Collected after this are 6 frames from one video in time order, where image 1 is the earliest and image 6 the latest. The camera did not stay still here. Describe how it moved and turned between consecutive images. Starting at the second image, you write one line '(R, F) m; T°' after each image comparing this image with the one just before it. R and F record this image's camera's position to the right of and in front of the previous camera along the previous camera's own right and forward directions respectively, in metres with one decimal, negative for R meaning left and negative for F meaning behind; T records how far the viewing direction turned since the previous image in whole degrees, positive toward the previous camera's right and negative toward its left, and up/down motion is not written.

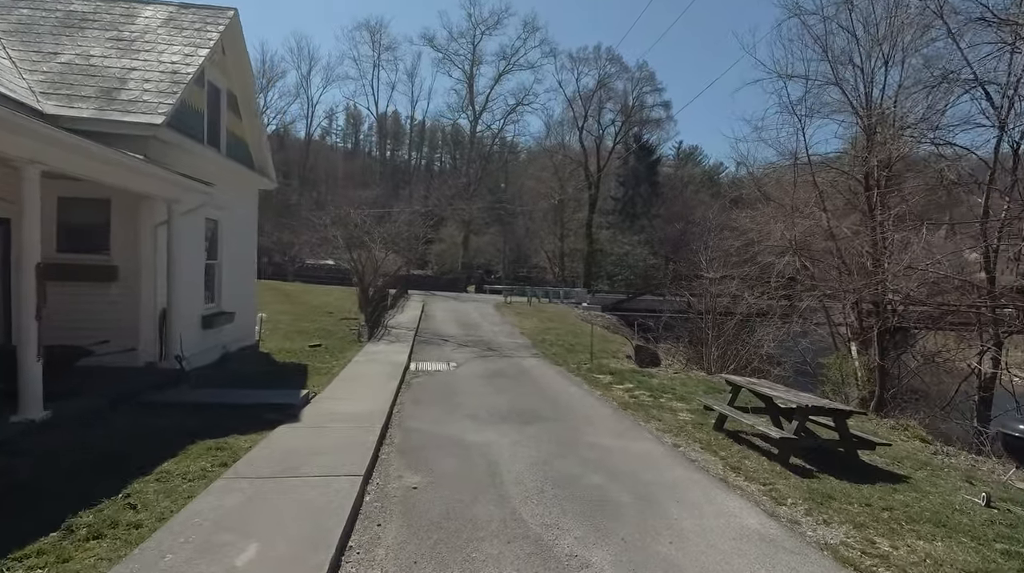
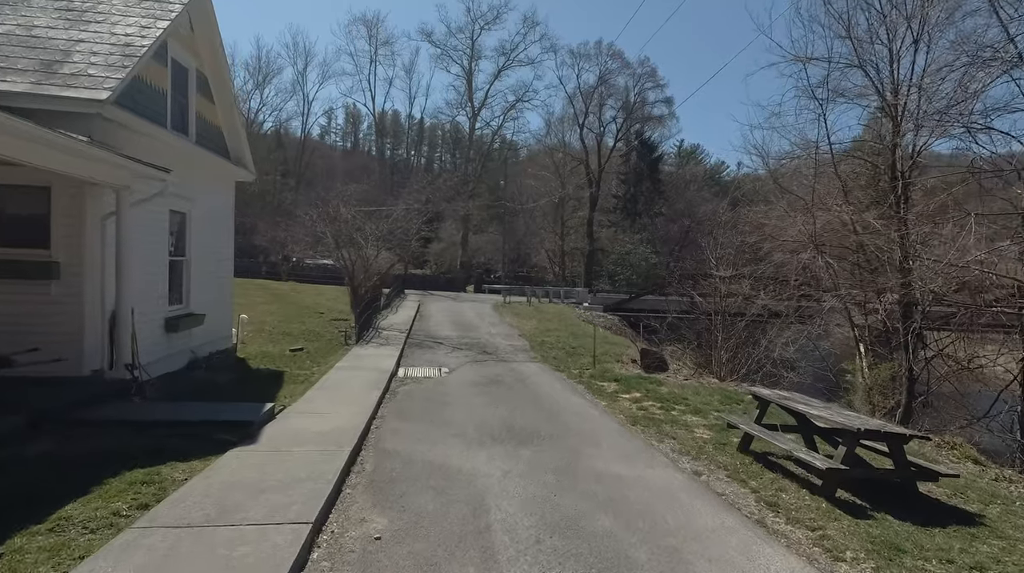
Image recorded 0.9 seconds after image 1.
(+0.1, +1.0) m; 0°
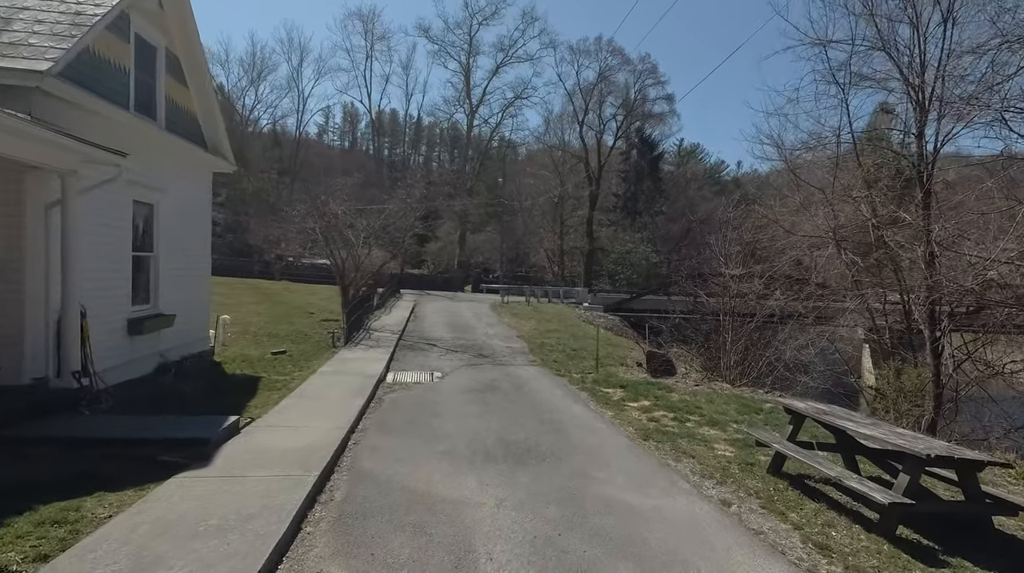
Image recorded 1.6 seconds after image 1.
(0.0, +0.9) m; 0°
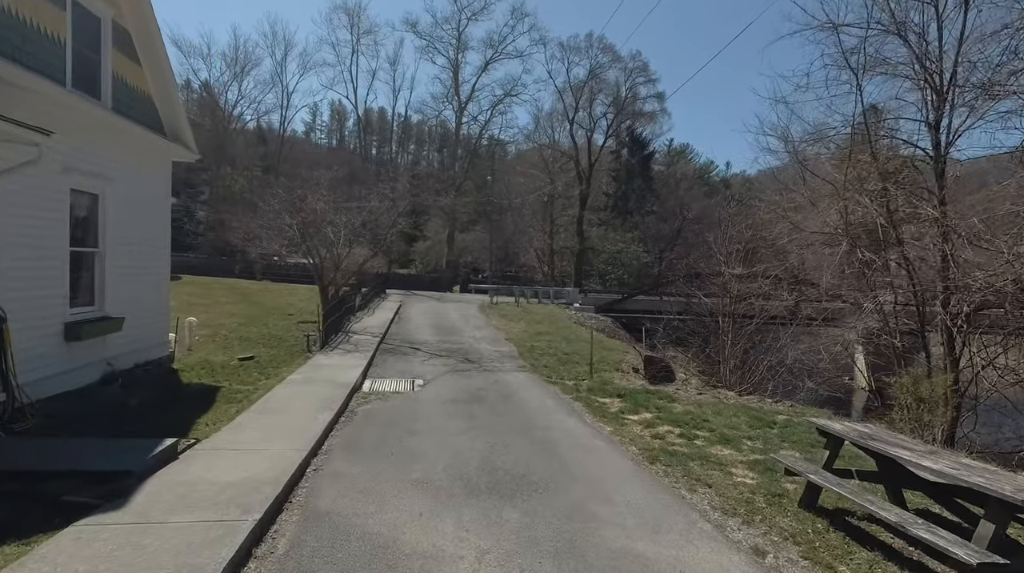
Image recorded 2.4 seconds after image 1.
(0.0, +0.9) m; +1°
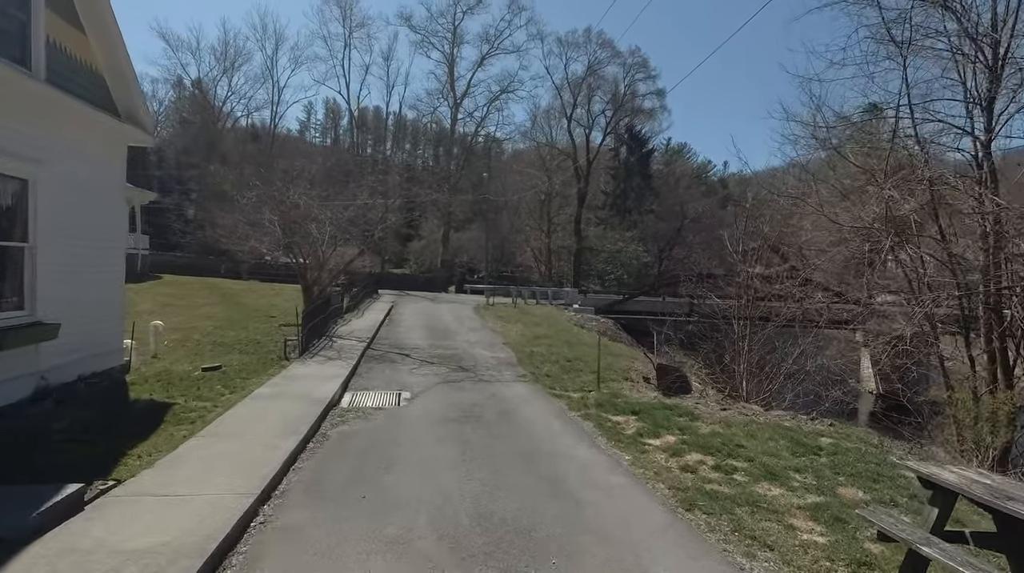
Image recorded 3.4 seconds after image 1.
(-0.1, +1.2) m; 0°
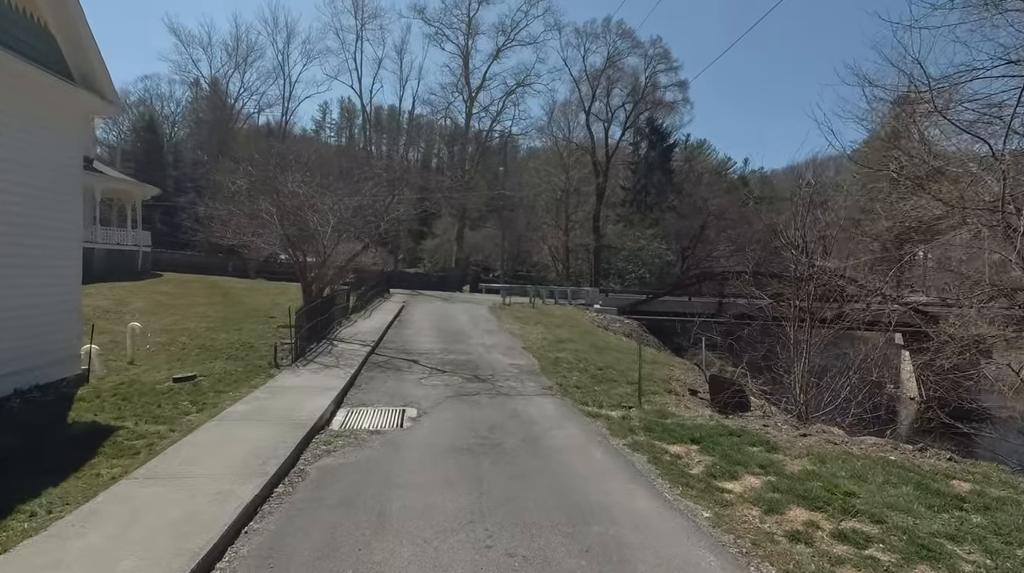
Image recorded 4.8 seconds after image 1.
(-0.2, +1.7) m; -2°
